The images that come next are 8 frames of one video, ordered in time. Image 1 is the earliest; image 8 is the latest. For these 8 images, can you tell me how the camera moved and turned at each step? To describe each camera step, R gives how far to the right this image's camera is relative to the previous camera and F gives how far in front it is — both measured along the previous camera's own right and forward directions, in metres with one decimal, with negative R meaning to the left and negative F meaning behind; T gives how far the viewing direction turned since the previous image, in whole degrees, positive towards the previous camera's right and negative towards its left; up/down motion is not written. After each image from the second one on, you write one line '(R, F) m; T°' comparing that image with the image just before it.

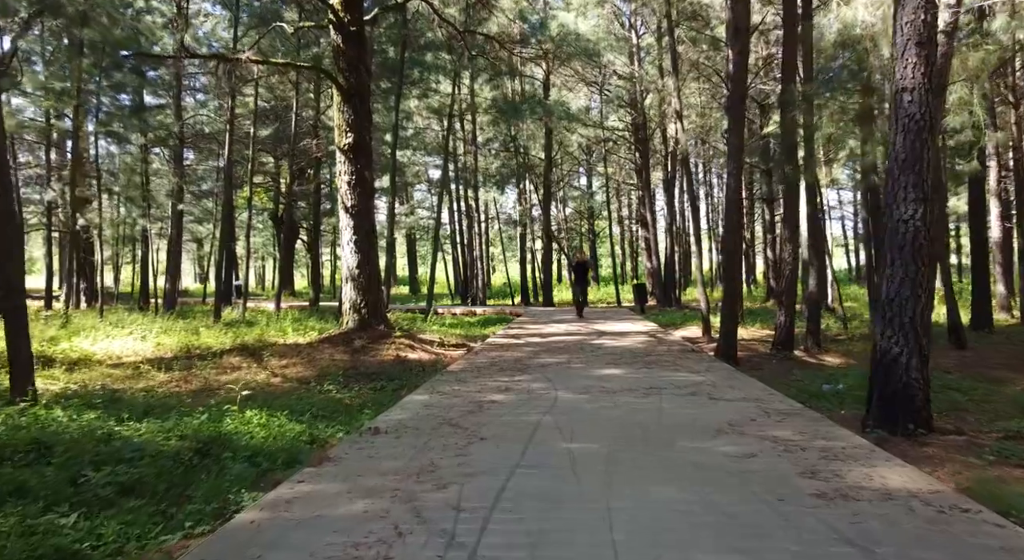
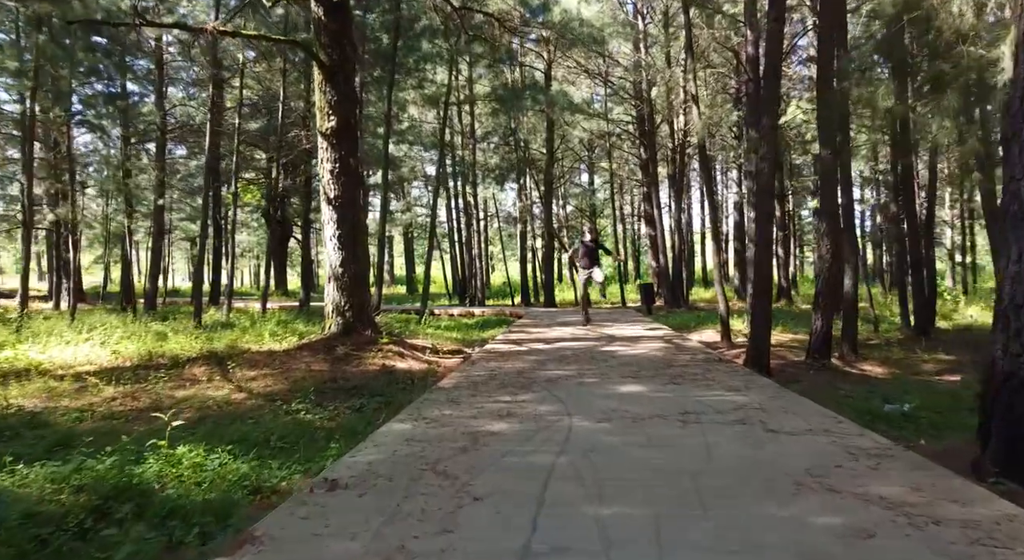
(0.0, +1.2) m; 0°
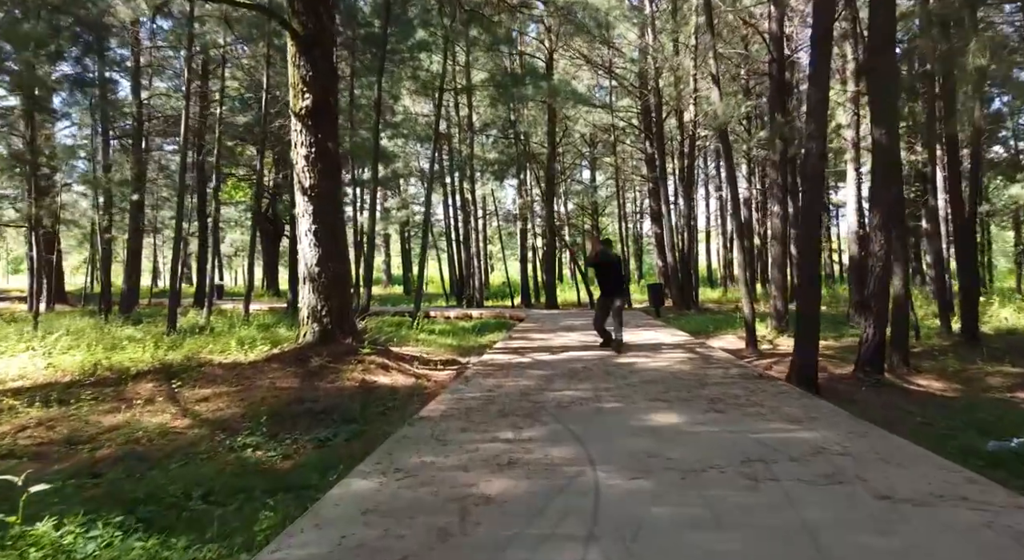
(0.0, +1.4) m; 0°
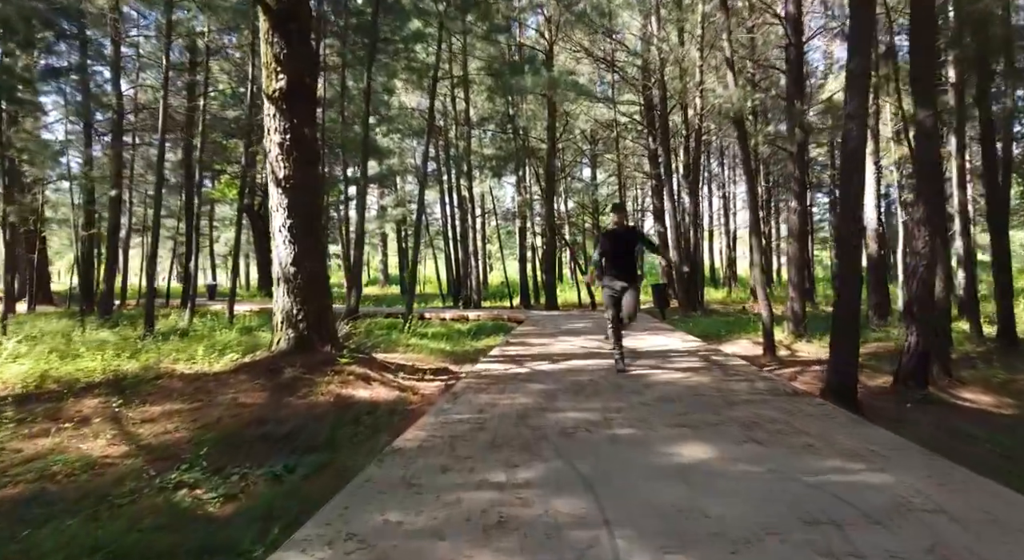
(0.0, +1.0) m; 0°
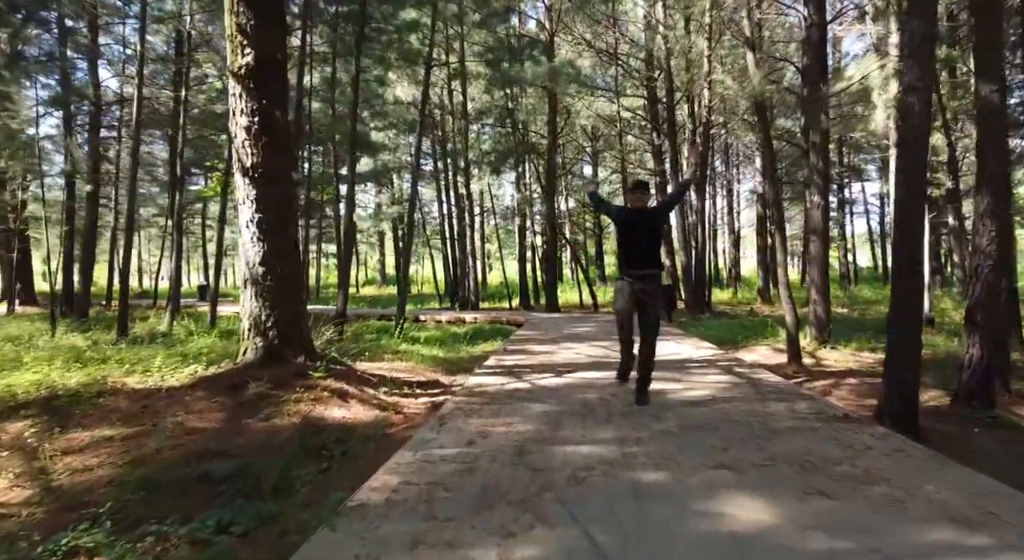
(0.0, +1.0) m; 0°
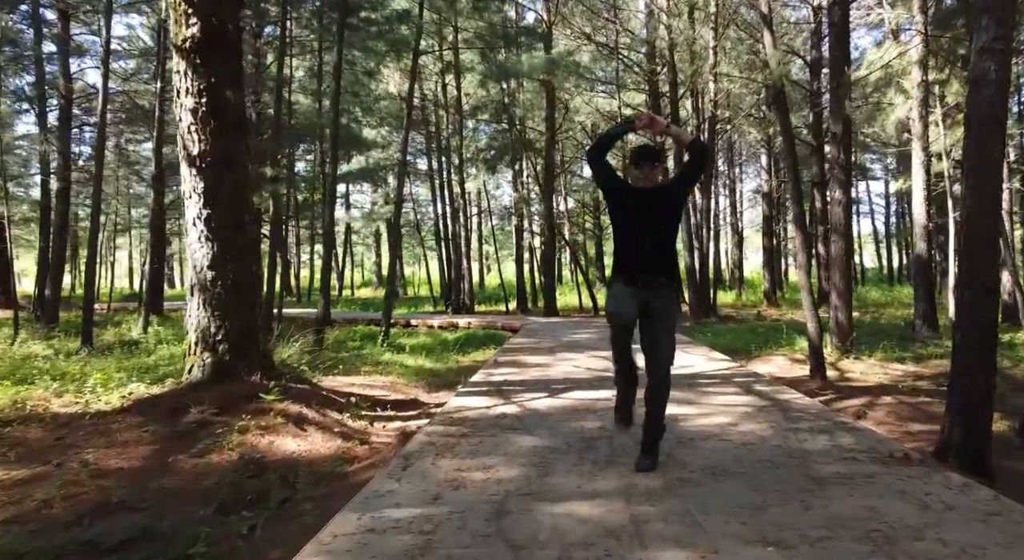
(+0.1, +1.0) m; 0°
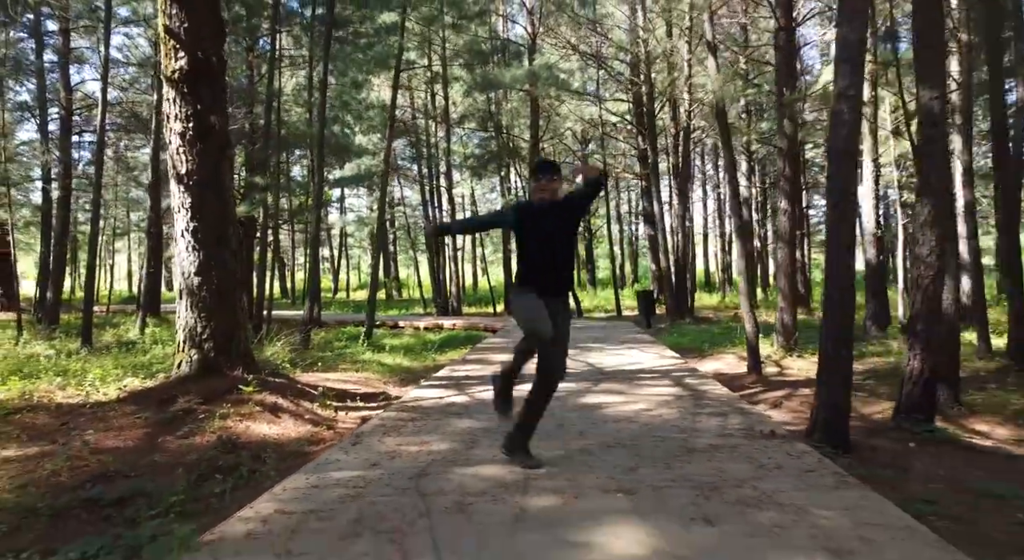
(+0.5, -0.9) m; 0°
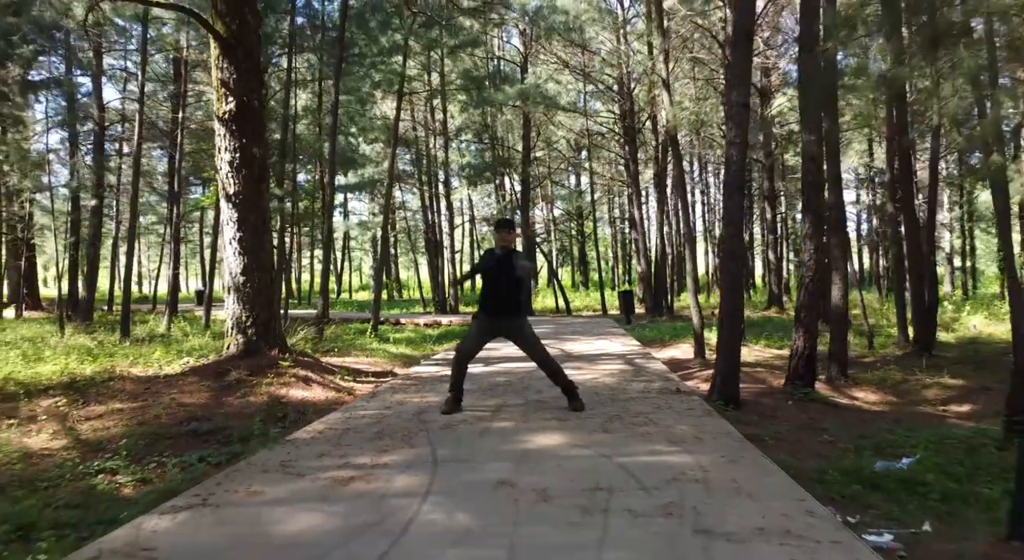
(+0.2, -1.9) m; 0°
